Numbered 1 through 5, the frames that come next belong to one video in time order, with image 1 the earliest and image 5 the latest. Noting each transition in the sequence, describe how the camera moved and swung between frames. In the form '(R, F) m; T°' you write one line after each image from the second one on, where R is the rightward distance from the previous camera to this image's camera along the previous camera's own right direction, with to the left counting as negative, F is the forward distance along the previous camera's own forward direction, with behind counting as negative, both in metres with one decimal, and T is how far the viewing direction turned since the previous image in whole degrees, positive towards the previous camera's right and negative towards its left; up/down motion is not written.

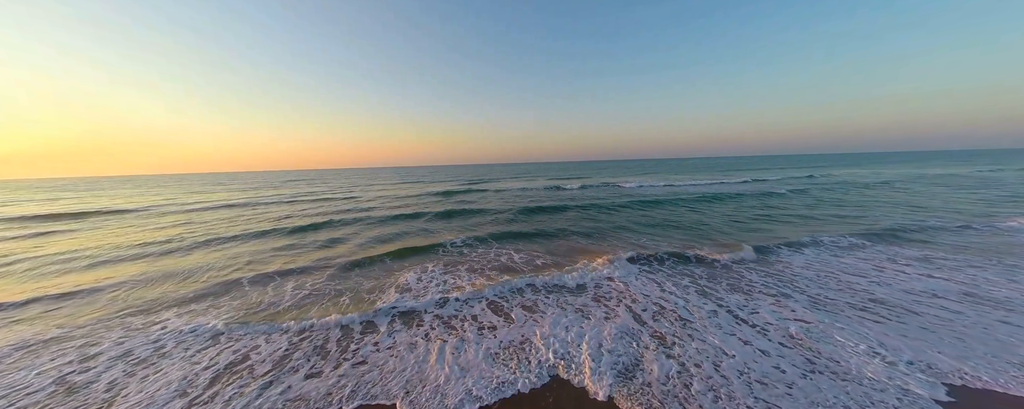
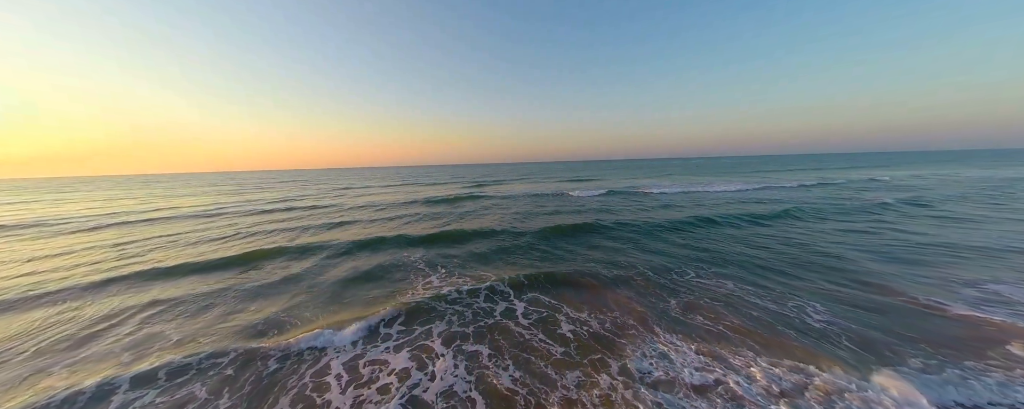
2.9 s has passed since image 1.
(-0.2, +3.6) m; -1°
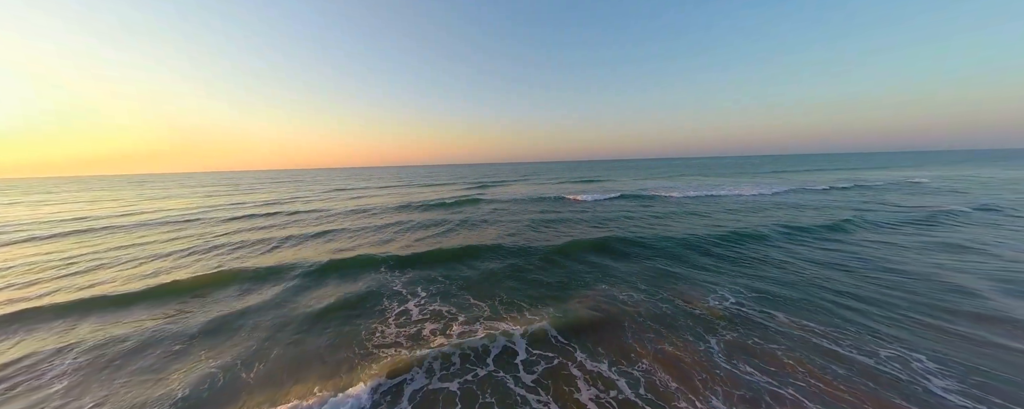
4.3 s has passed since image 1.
(-0.1, +1.7) m; 0°
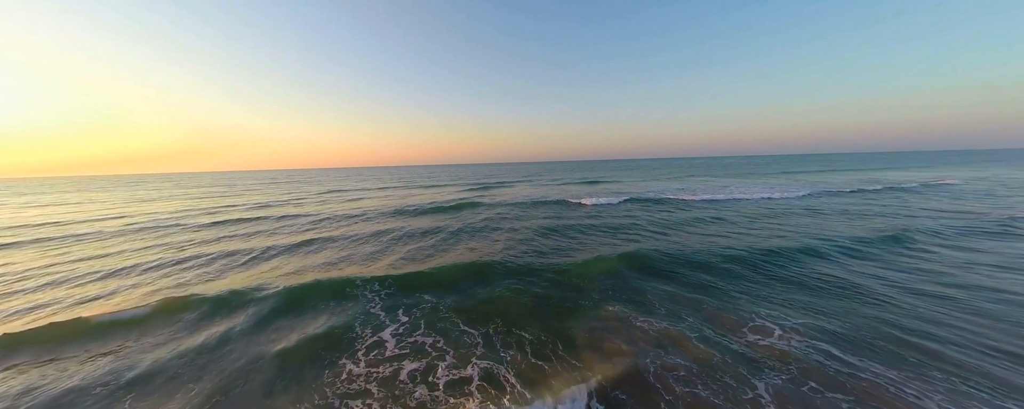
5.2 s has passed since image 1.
(0.0, +1.2) m; 0°
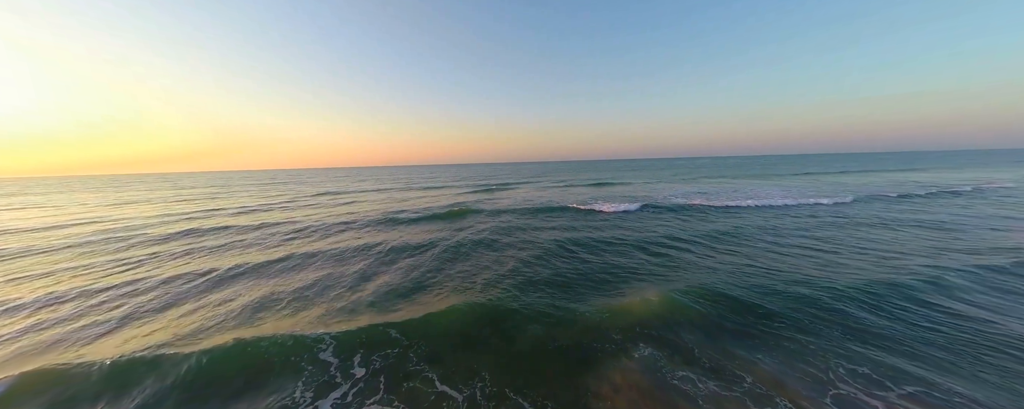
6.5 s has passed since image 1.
(0.0, +1.9) m; -1°
